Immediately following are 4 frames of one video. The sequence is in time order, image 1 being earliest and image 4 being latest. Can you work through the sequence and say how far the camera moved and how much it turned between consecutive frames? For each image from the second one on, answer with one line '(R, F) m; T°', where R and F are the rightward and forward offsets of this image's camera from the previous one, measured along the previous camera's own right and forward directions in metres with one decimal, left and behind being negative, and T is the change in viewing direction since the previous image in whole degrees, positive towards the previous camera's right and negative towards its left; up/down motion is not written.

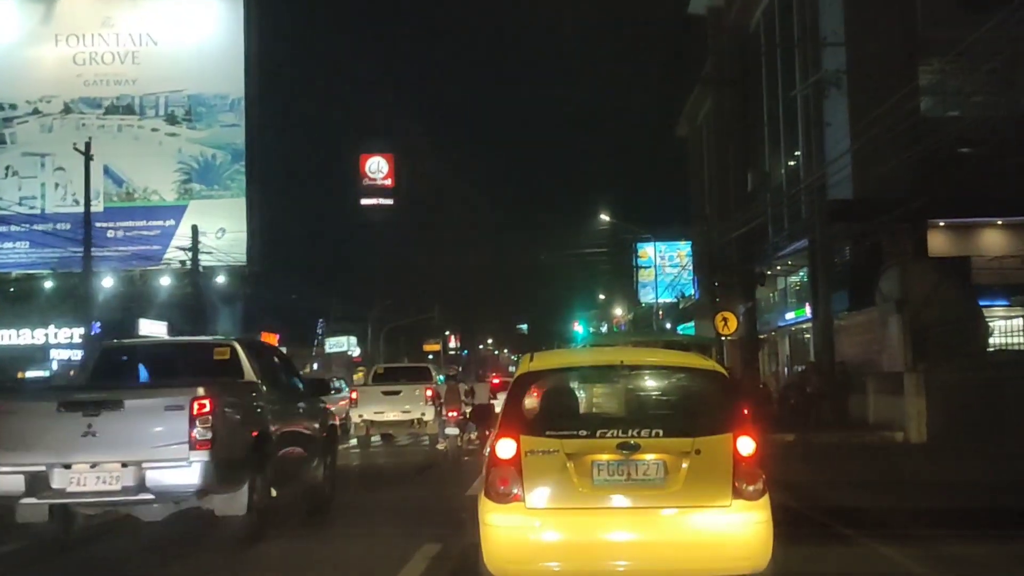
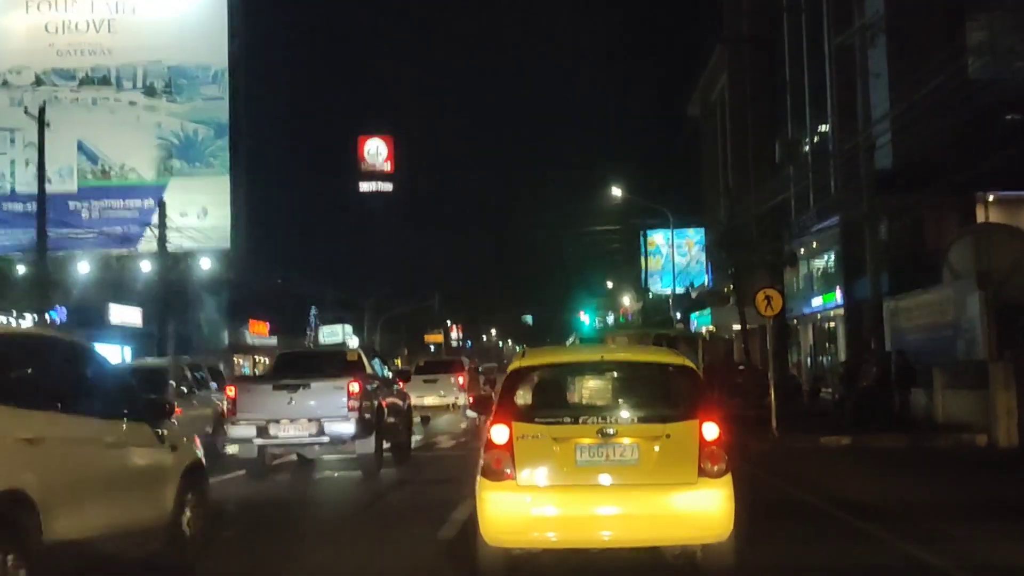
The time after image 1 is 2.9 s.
(+0.1, +2.2) m; 0°
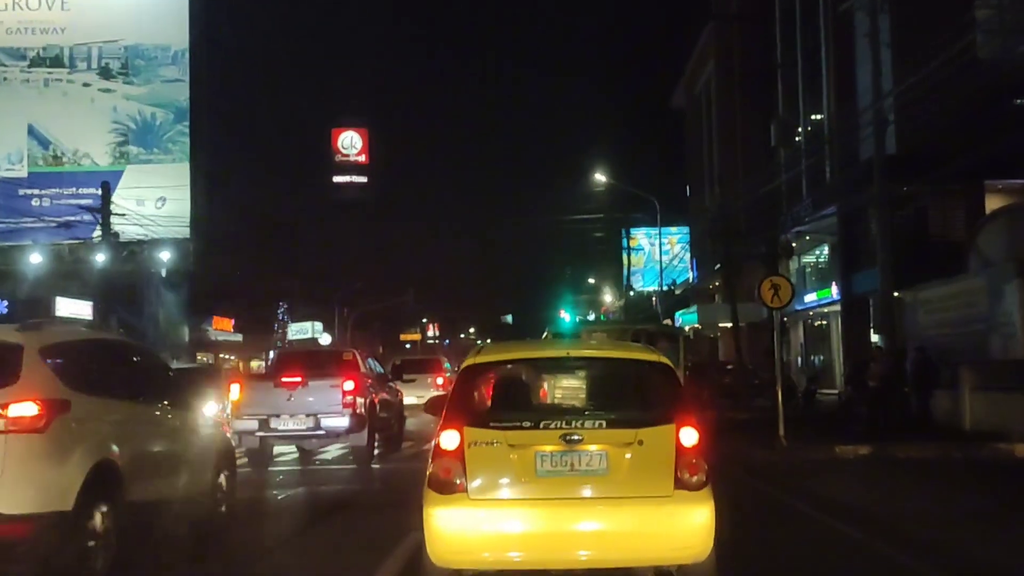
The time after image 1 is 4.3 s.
(+0.1, +1.5) m; +1°
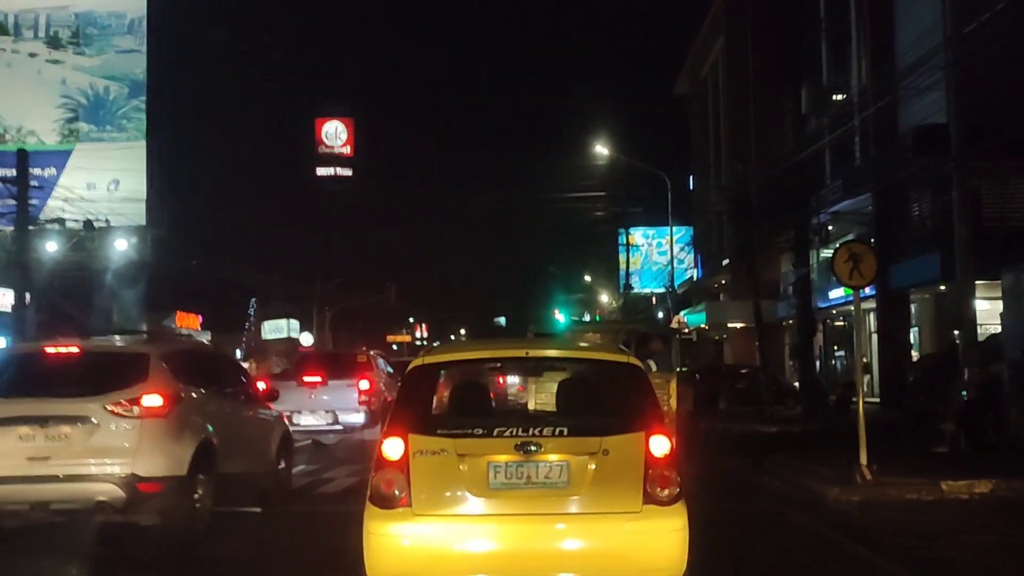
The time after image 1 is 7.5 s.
(+0.1, +2.7) m; 0°
